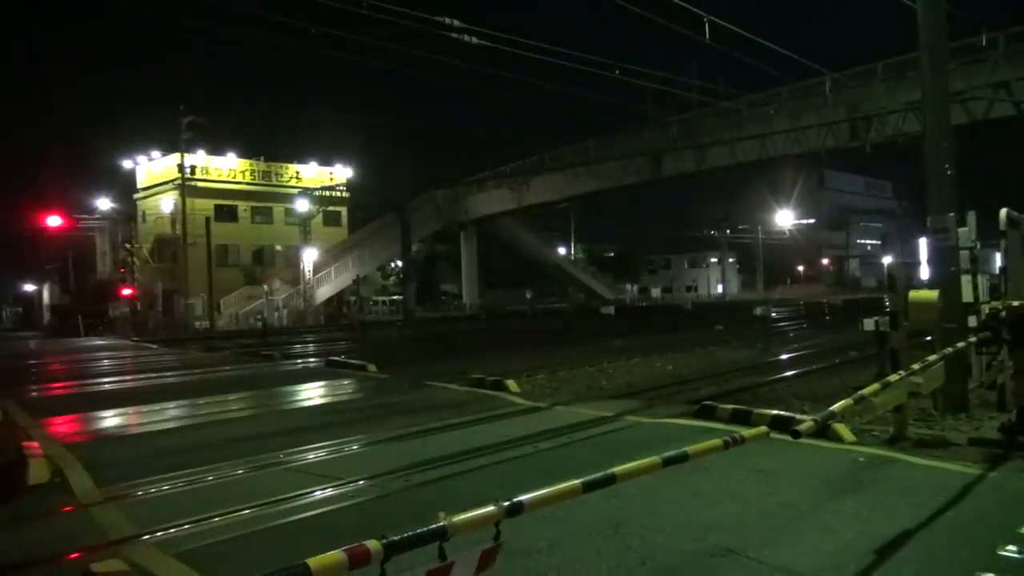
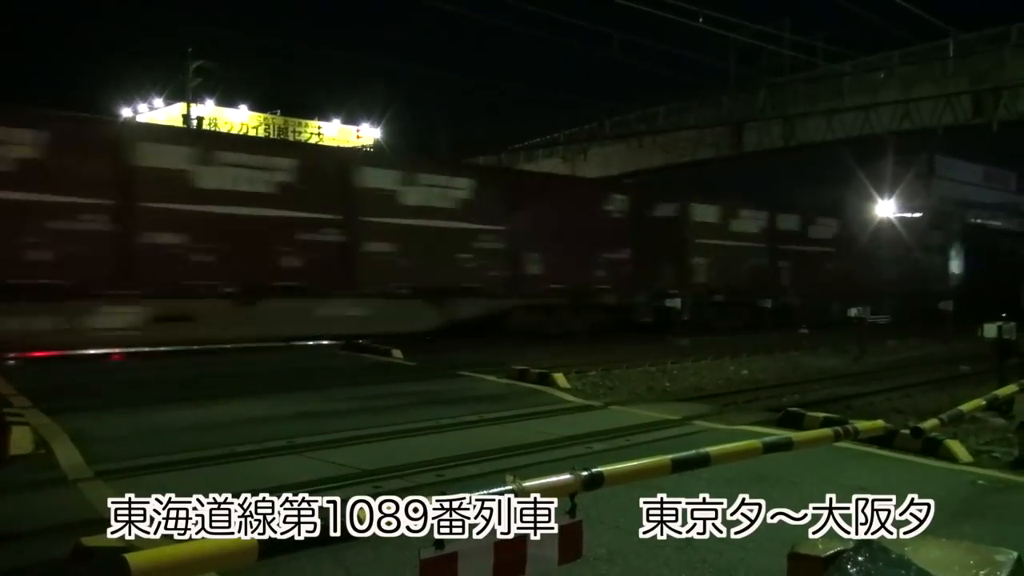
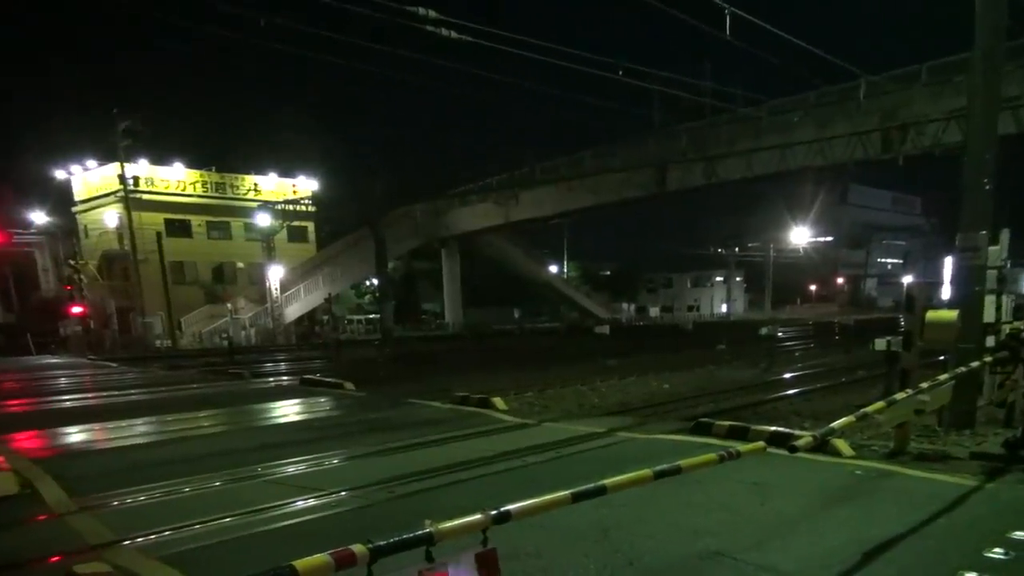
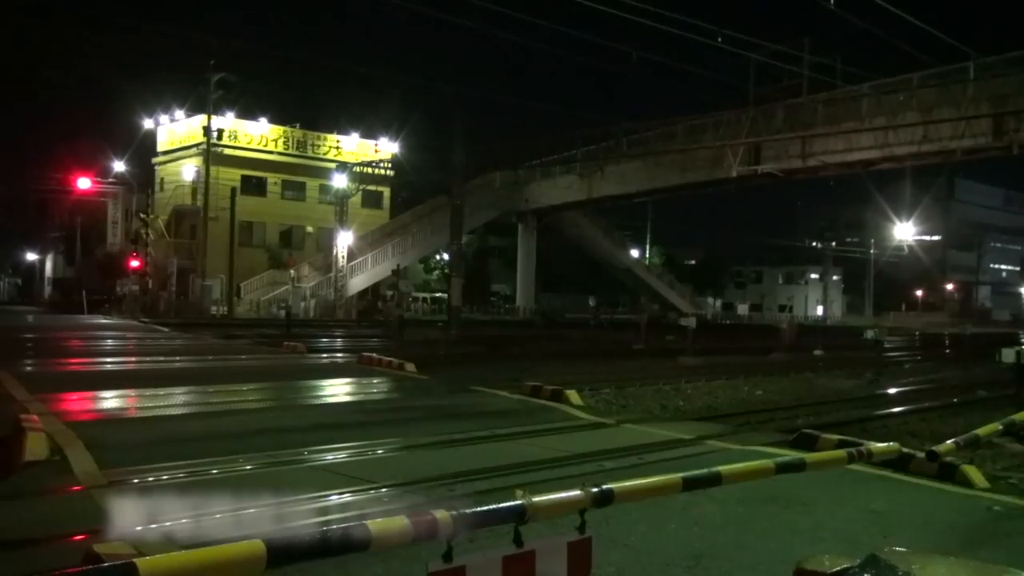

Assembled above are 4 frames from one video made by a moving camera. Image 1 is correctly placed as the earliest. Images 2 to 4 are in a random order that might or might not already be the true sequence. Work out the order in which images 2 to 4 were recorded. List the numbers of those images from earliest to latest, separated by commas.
3, 4, 2
